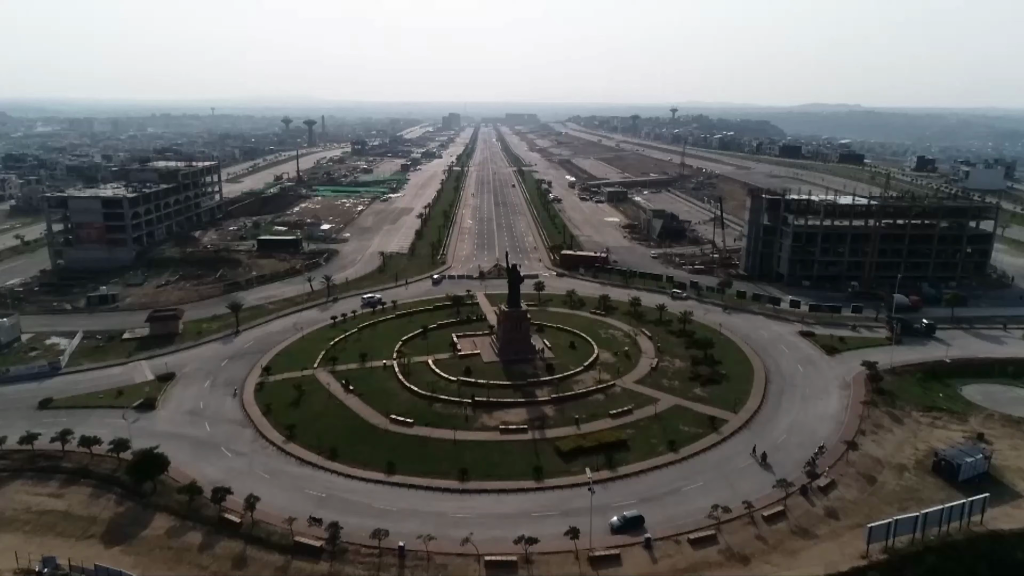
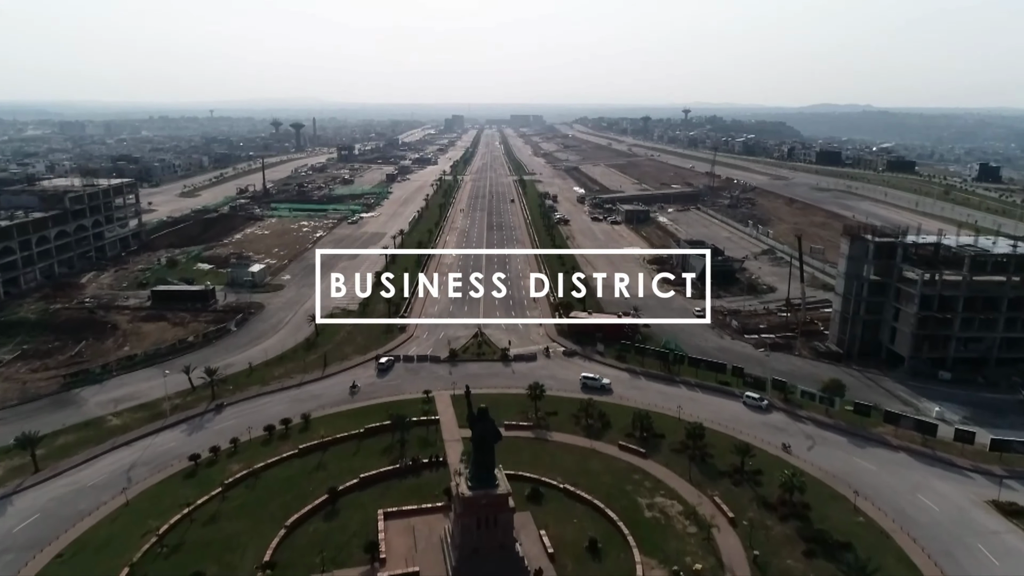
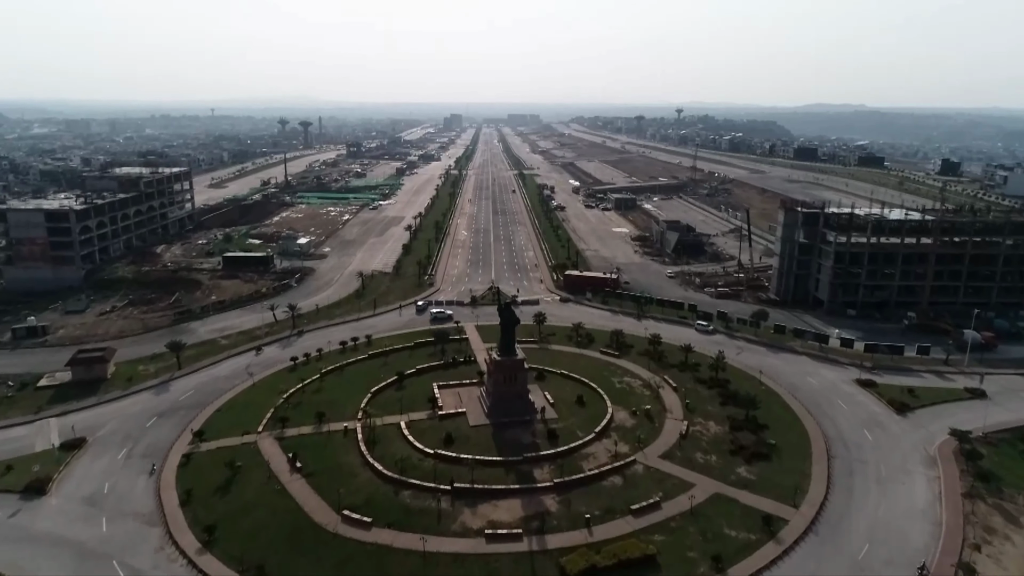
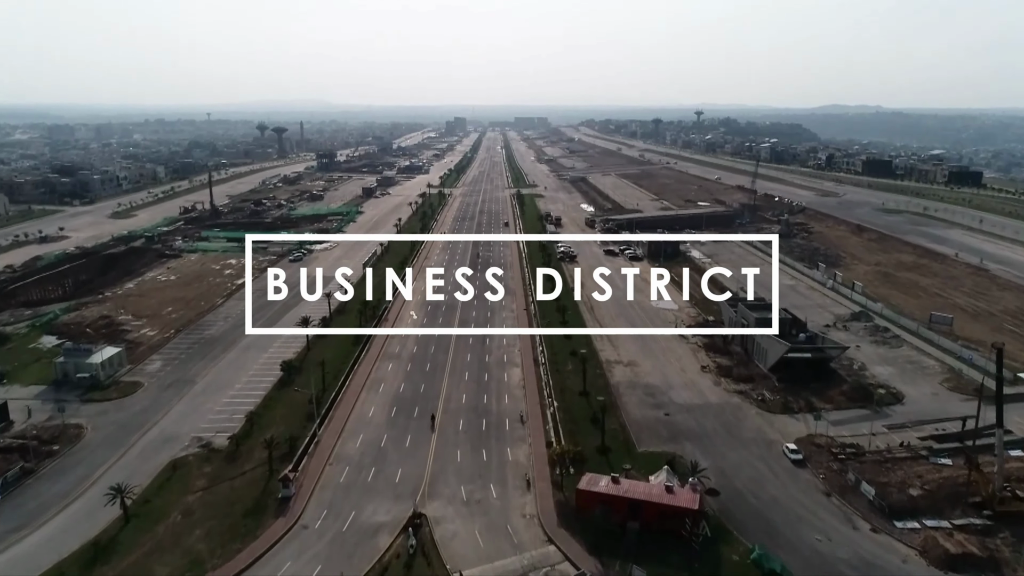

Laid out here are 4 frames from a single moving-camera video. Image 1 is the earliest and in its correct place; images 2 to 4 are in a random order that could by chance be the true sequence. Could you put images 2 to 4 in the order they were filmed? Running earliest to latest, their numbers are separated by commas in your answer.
3, 2, 4
